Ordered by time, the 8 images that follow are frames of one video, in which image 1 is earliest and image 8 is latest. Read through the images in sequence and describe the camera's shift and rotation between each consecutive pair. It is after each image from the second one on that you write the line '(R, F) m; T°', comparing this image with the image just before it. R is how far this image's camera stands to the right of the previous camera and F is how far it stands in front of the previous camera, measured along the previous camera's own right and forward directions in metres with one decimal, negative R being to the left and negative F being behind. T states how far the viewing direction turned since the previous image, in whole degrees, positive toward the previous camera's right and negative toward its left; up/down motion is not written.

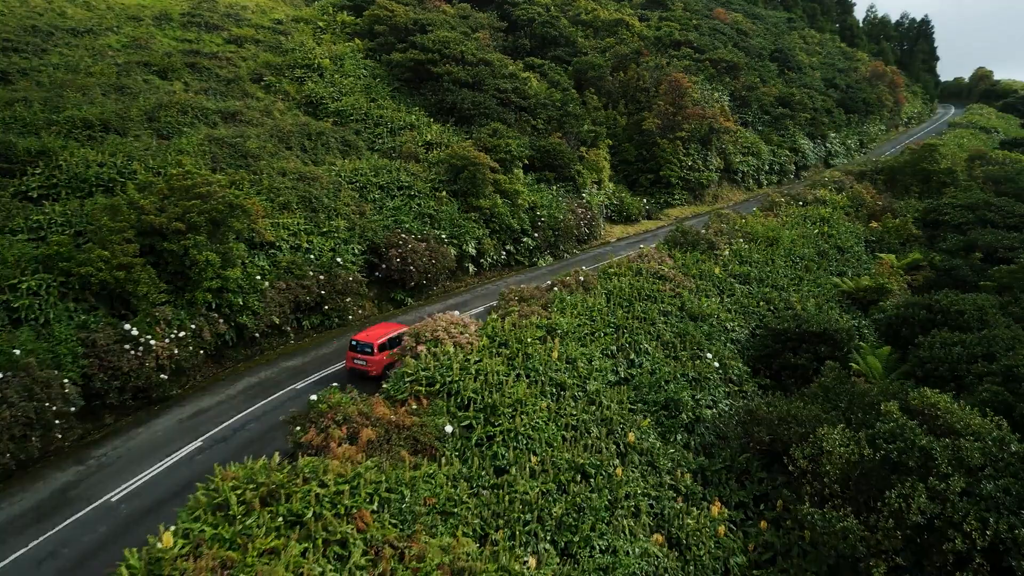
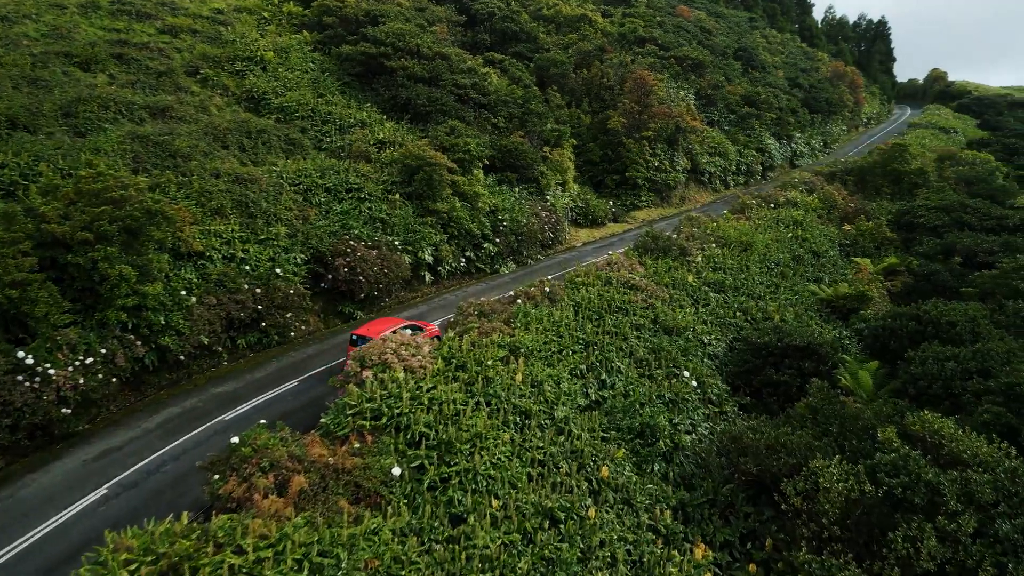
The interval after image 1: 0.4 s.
(+0.1, +1.3) m; +3°
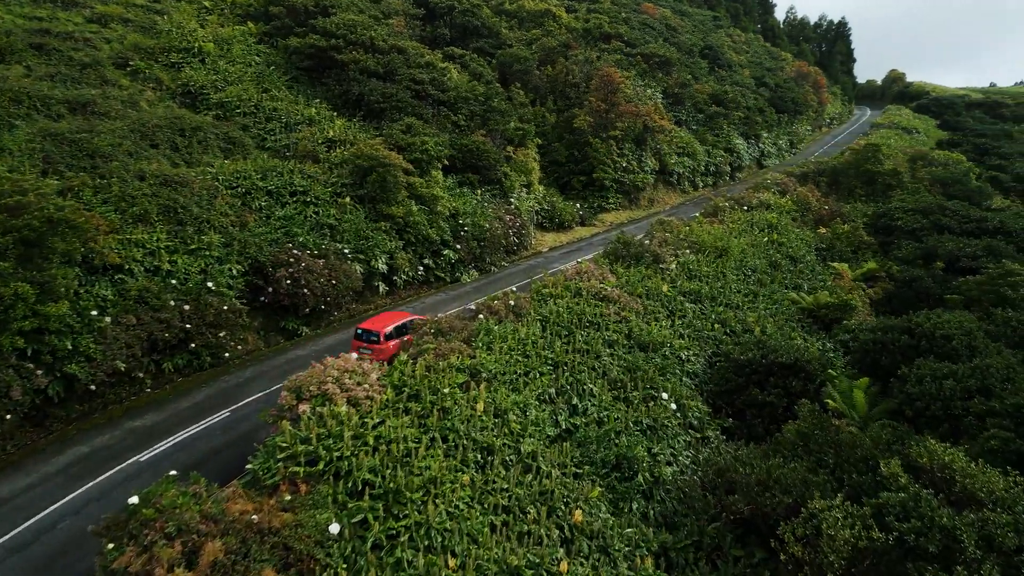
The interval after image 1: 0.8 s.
(+0.1, +1.3) m; +3°
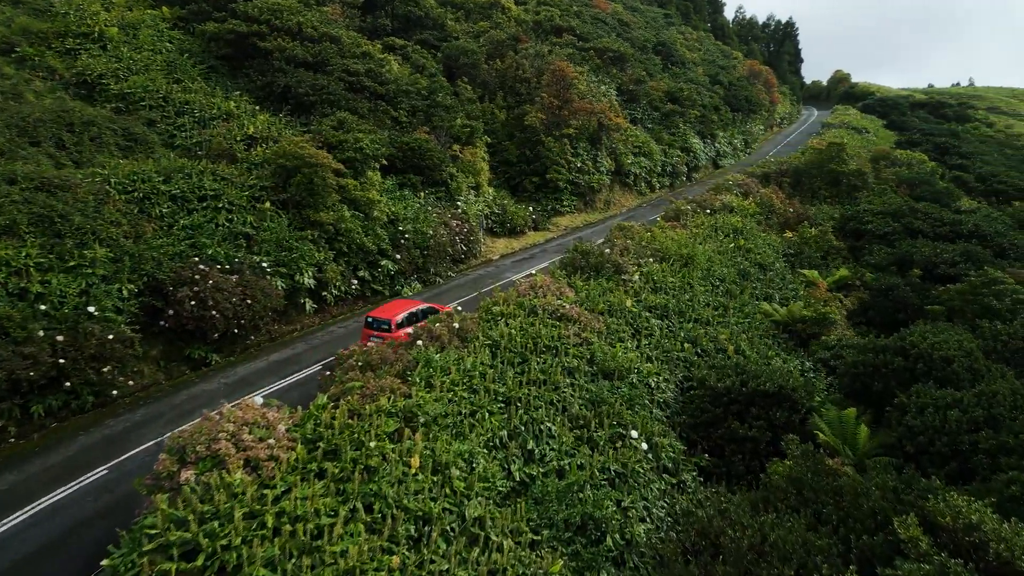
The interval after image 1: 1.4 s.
(+0.1, +1.7) m; +4°
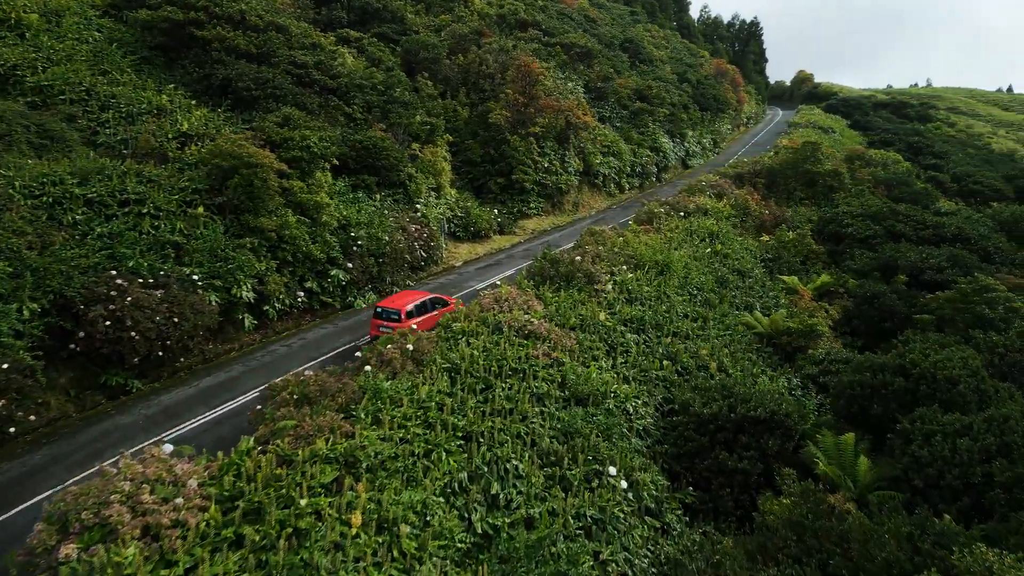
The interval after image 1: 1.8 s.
(+0.1, +1.2) m; +3°
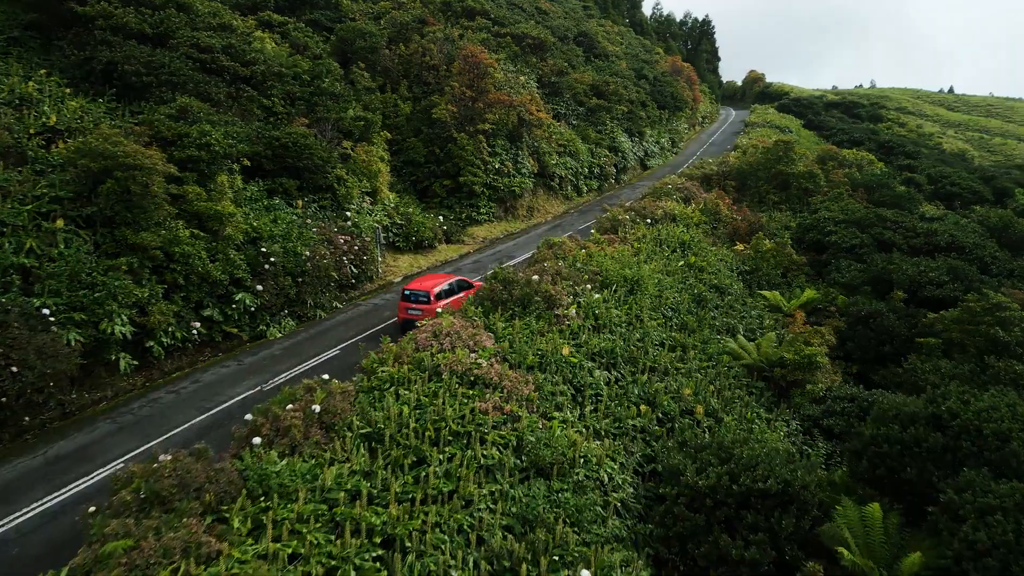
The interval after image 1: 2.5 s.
(+0.2, +2.2) m; +4°
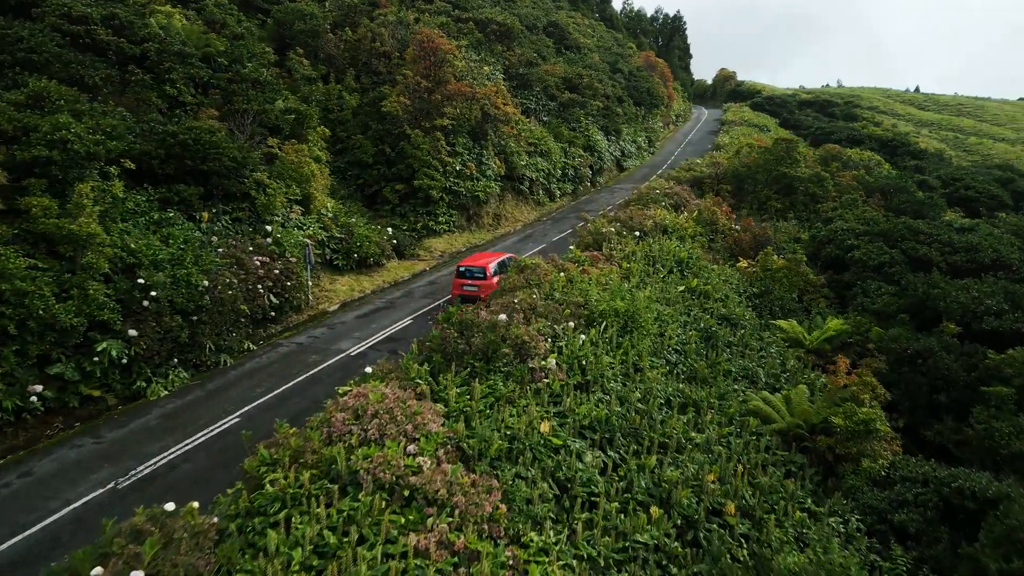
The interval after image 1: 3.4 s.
(+0.1, +2.8) m; +3°
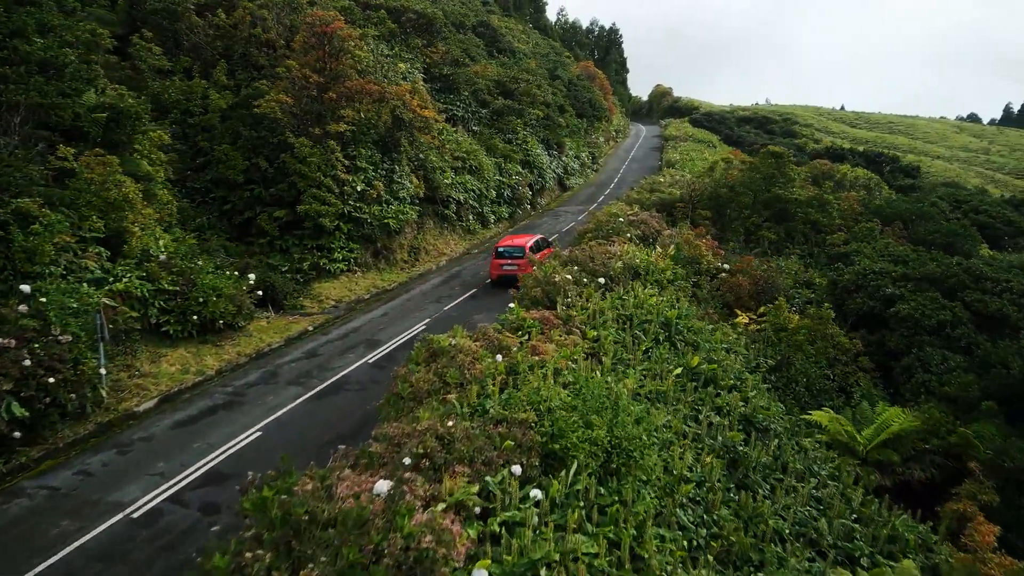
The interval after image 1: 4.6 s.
(+0.3, +4.1) m; +5°
